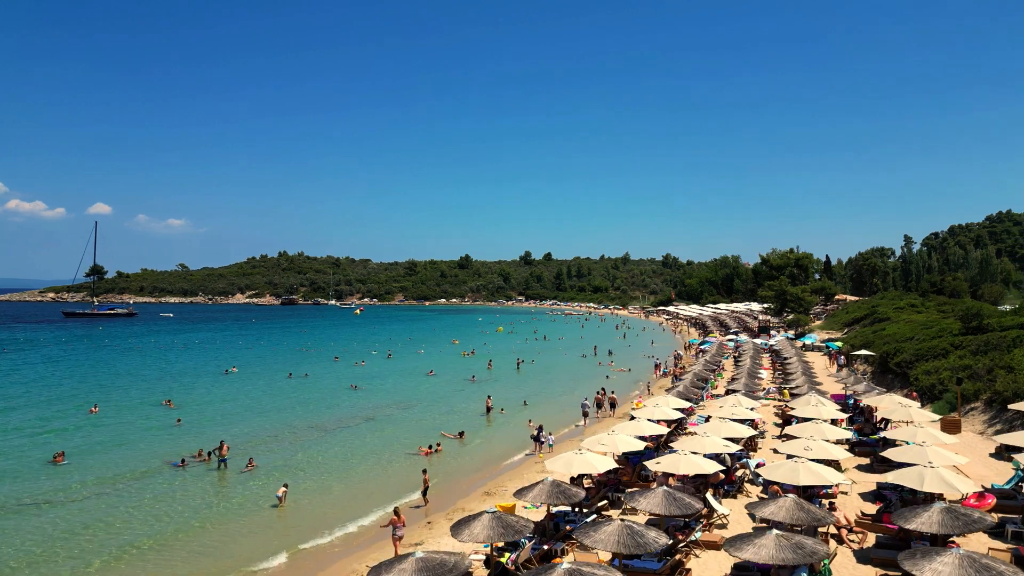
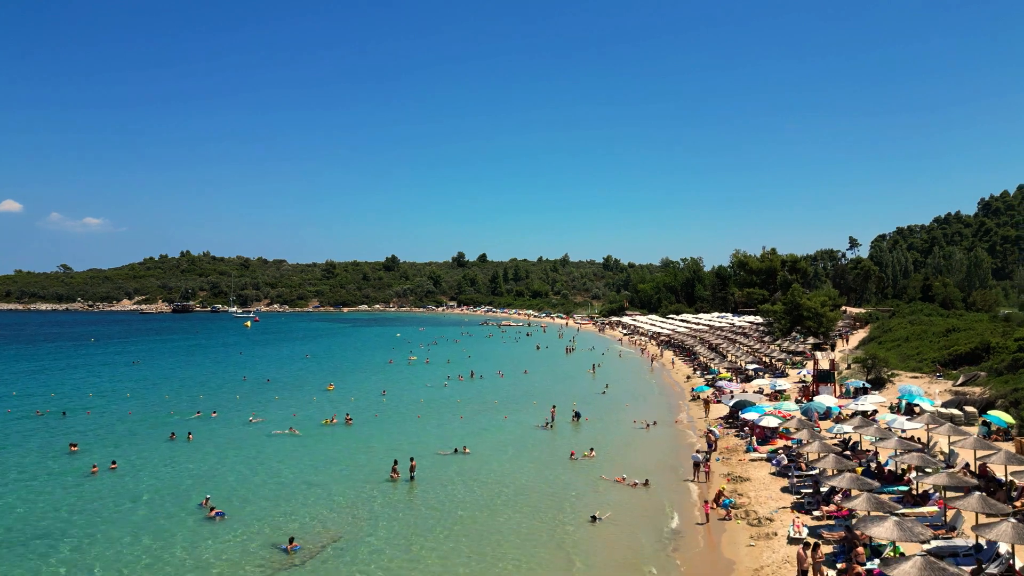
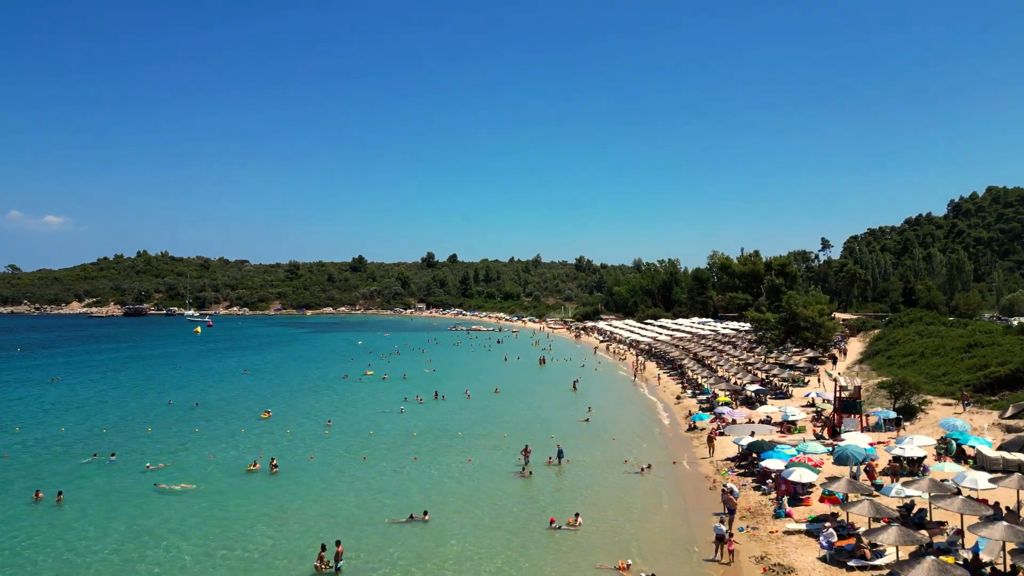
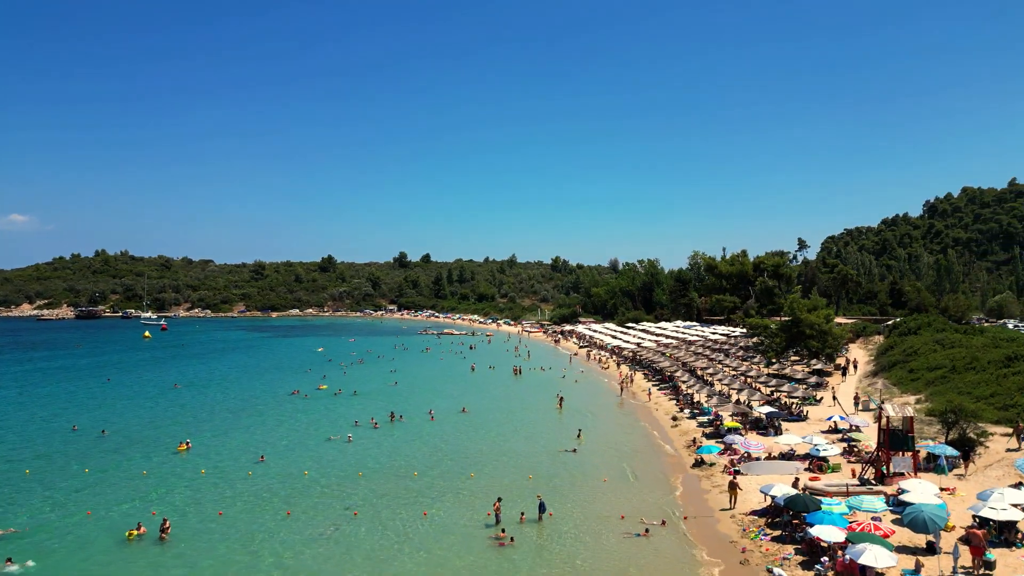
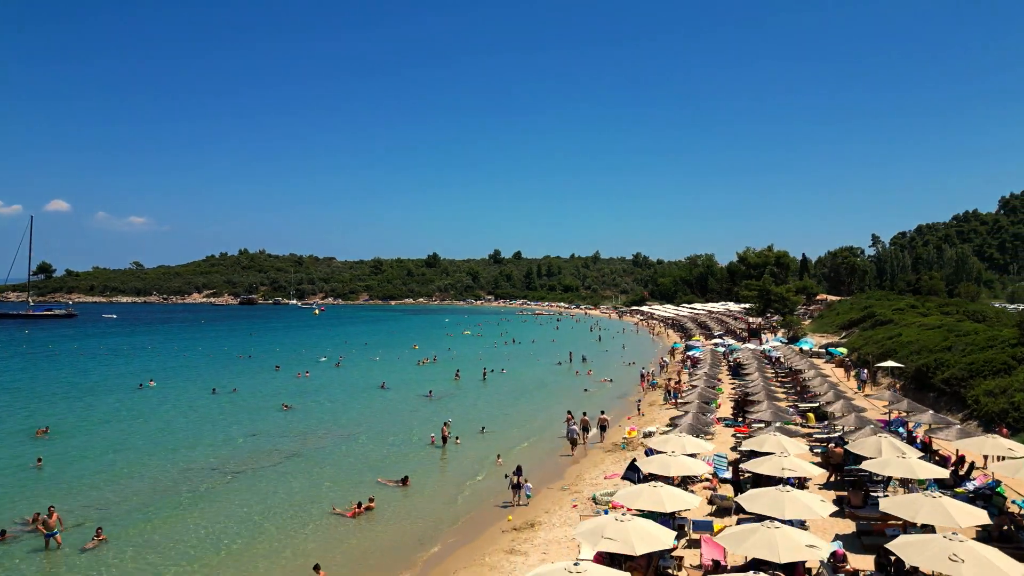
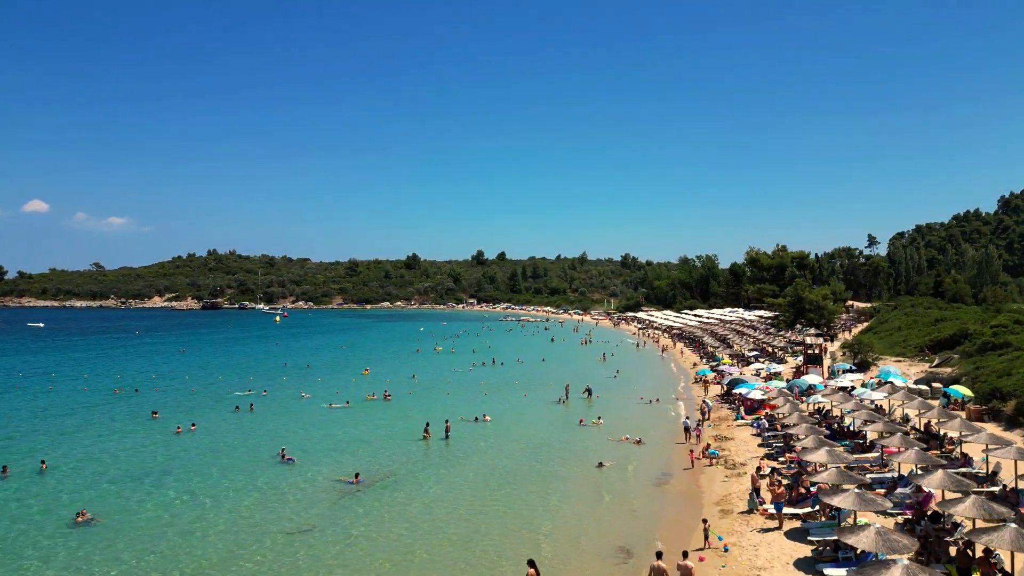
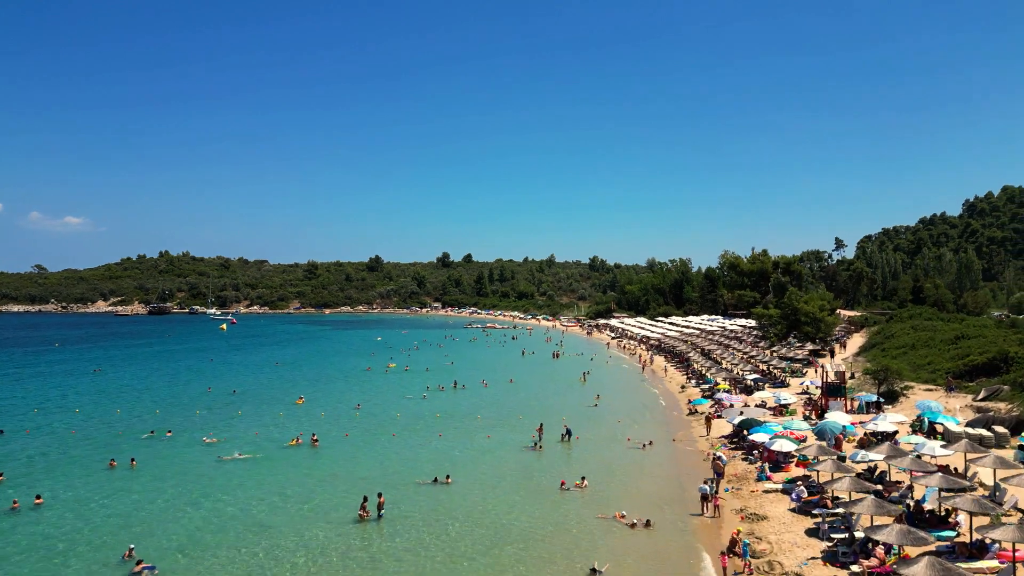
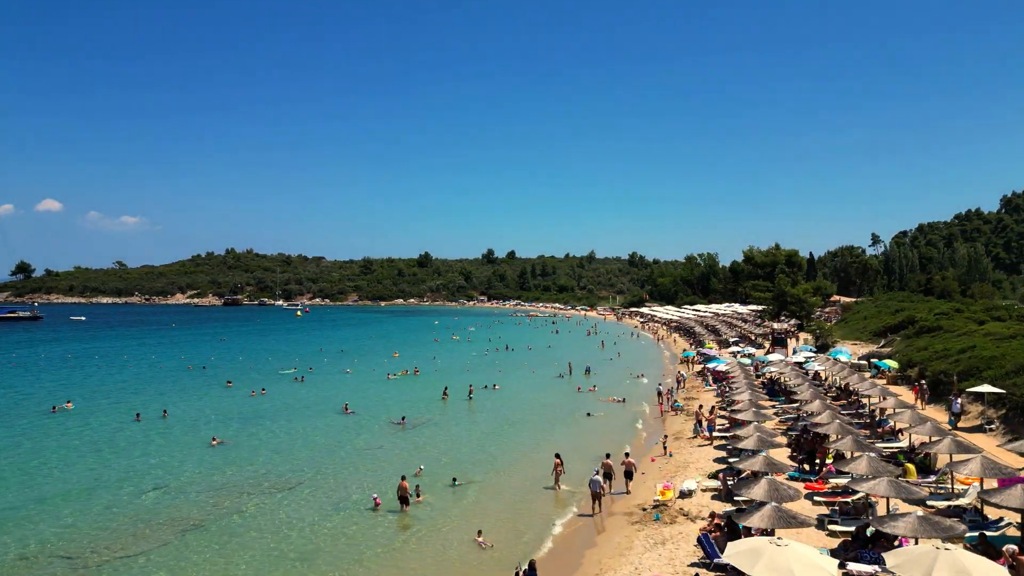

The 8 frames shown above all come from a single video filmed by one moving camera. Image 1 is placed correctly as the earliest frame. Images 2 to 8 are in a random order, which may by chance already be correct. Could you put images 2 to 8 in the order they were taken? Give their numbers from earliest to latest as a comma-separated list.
5, 8, 6, 2, 7, 3, 4
